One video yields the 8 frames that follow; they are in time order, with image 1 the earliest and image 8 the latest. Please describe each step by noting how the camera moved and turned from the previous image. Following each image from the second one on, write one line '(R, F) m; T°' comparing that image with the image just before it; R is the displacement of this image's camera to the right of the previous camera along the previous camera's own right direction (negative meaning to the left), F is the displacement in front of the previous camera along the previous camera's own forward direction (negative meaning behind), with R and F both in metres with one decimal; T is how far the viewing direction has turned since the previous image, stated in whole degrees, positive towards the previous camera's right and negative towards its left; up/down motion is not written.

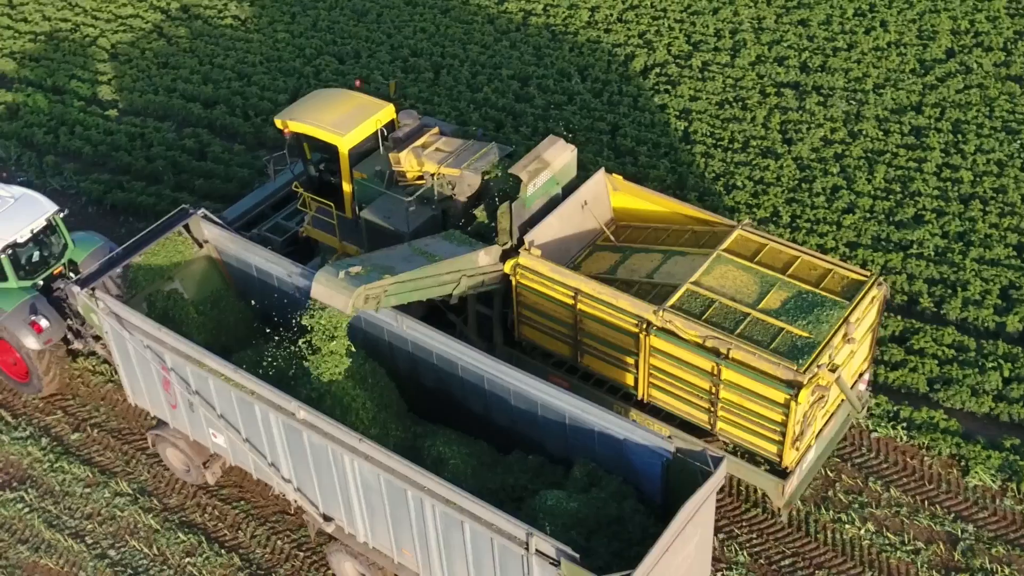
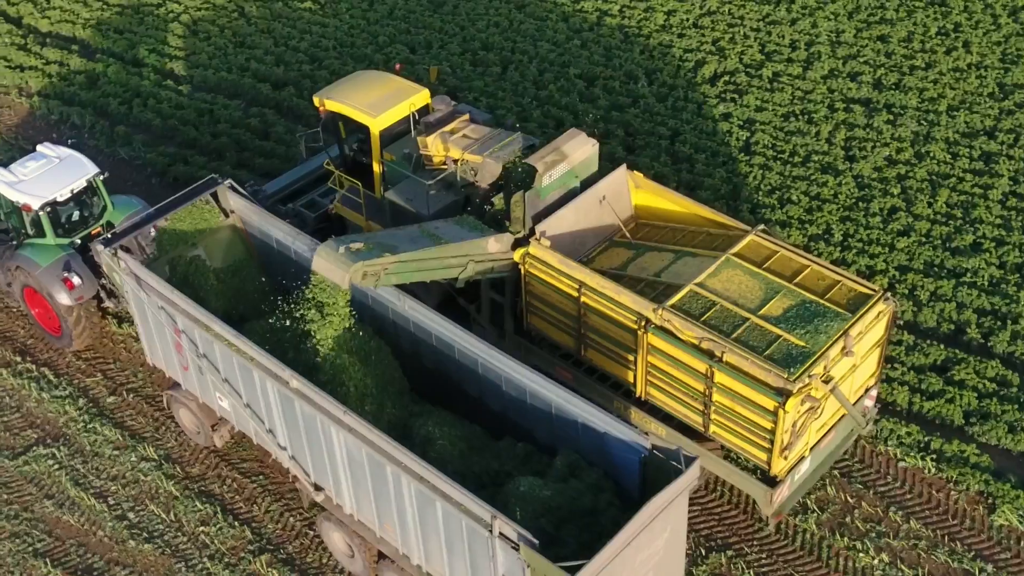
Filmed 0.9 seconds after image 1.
(+0.7, +0.2) m; -5°
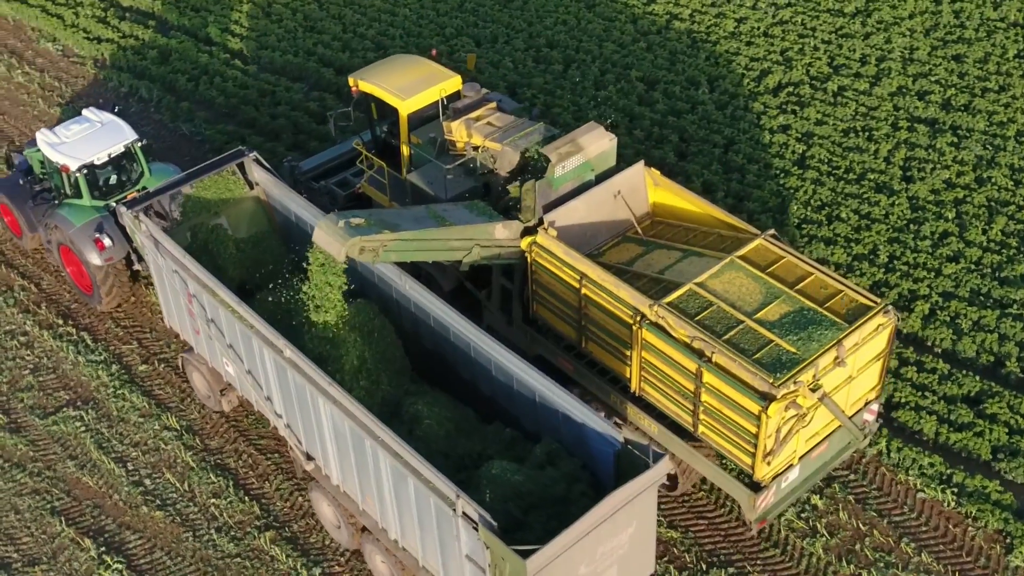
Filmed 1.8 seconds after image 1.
(+0.6, +0.2) m; -4°
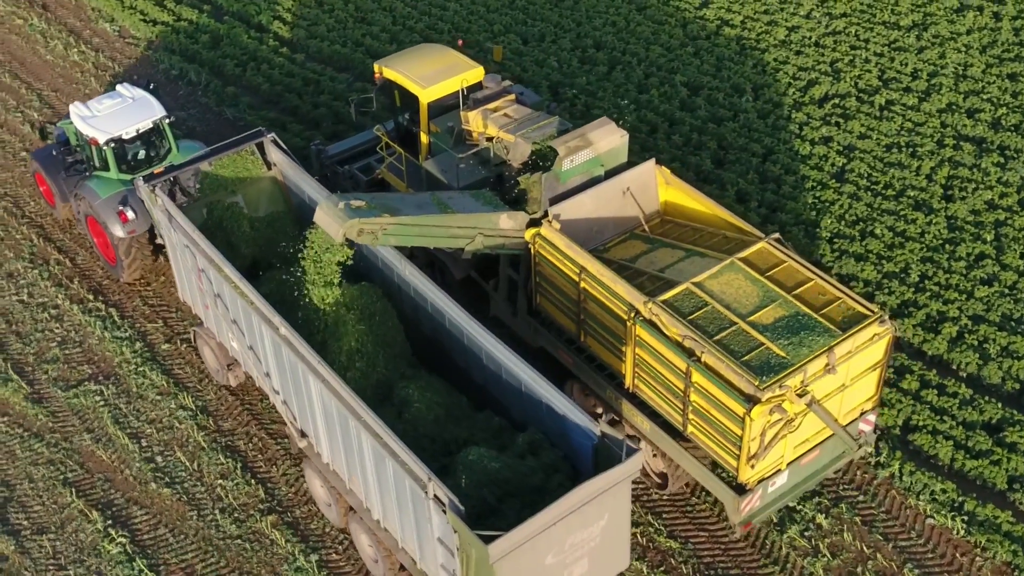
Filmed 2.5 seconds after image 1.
(+0.4, +0.2) m; -3°
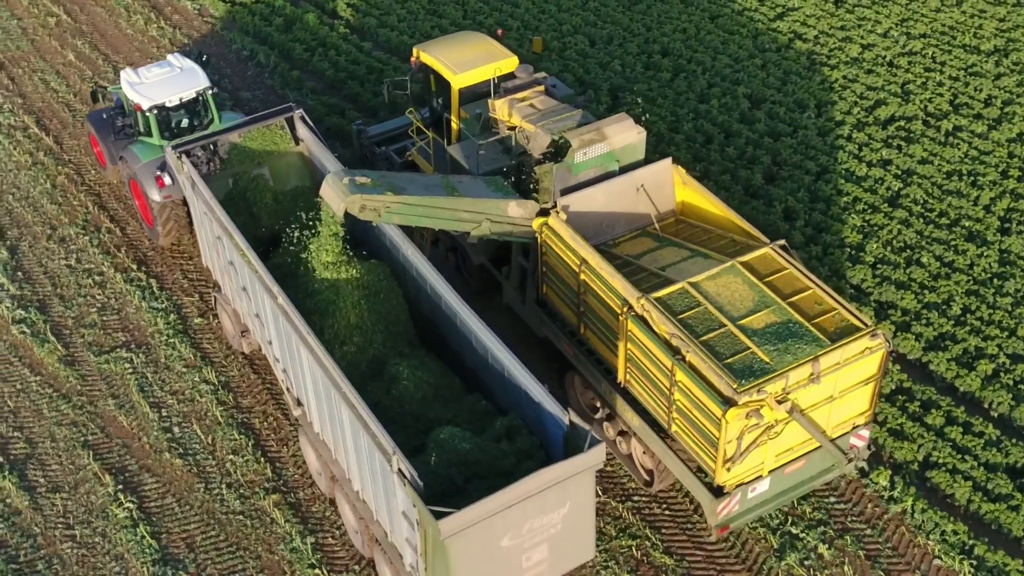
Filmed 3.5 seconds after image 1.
(+0.6, +0.3) m; -4°
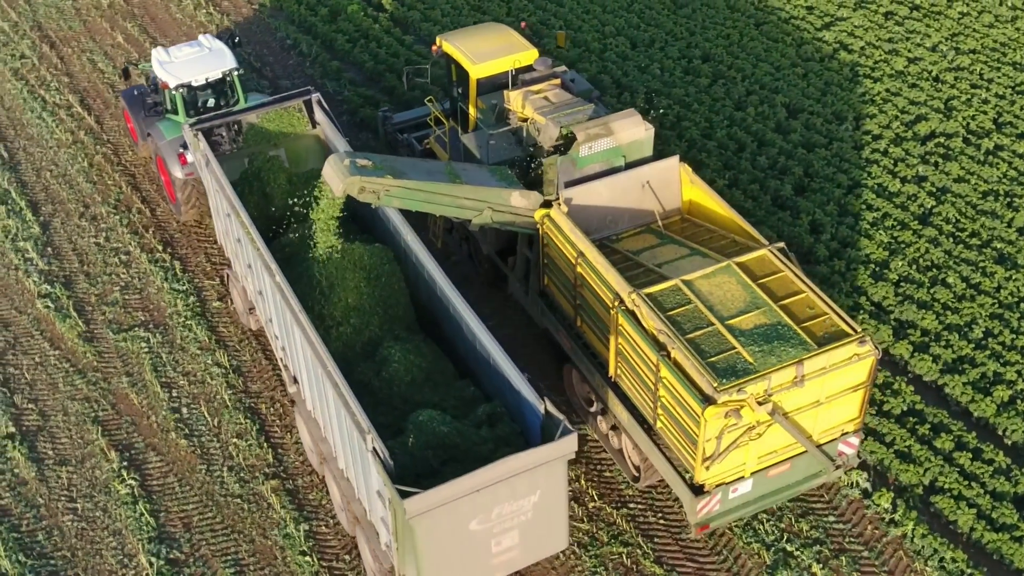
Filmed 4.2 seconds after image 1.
(+0.4, +0.1) m; -3°
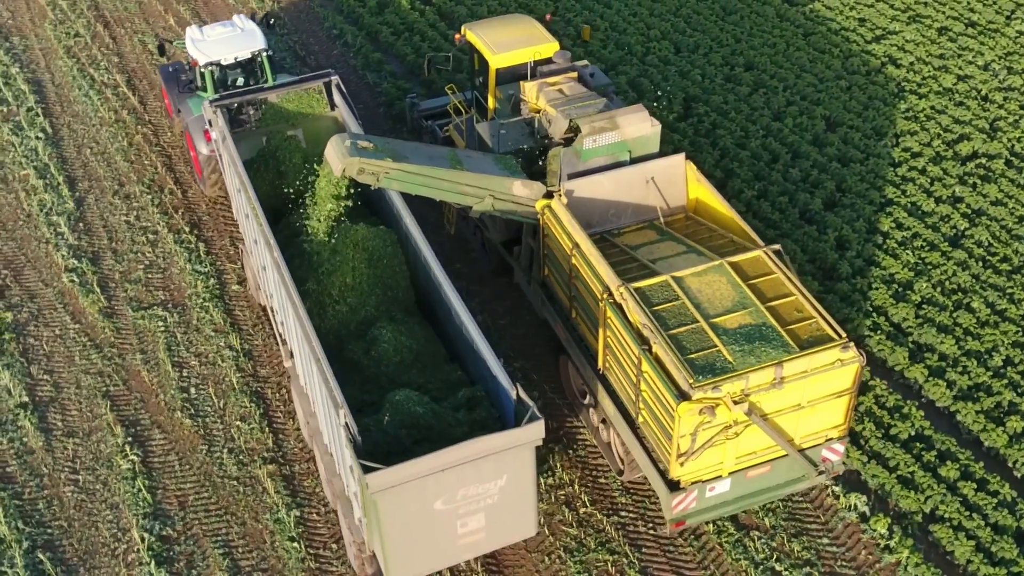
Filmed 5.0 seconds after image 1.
(+0.4, 0.0) m; -3°
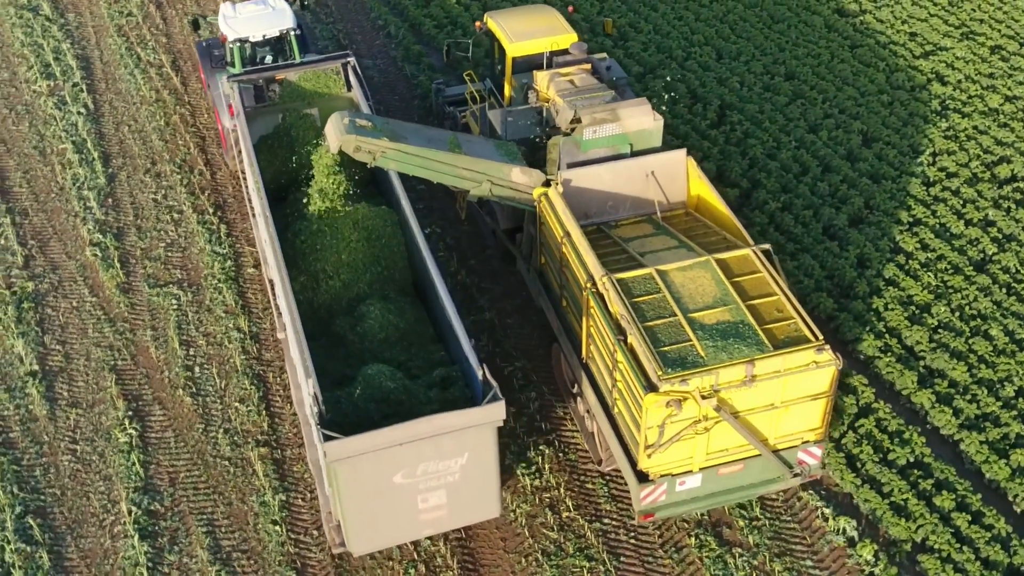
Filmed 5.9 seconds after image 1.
(+0.4, 0.0) m; -3°
